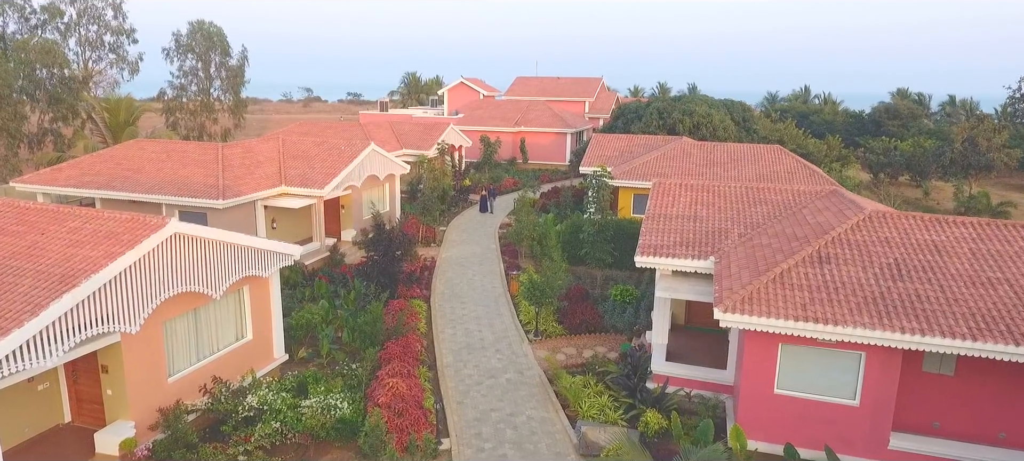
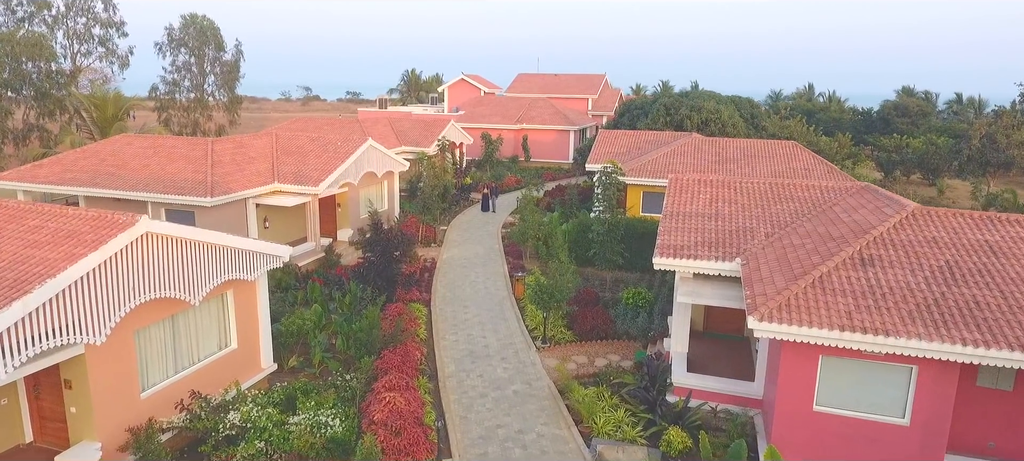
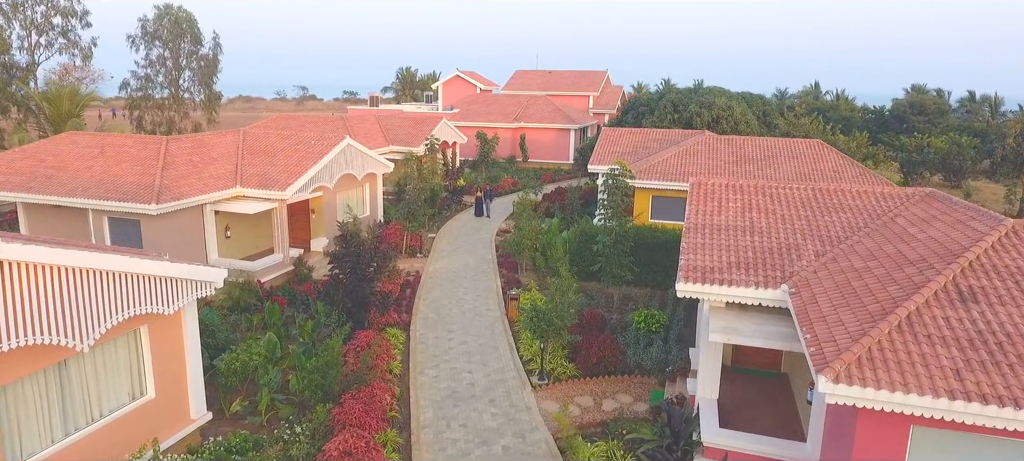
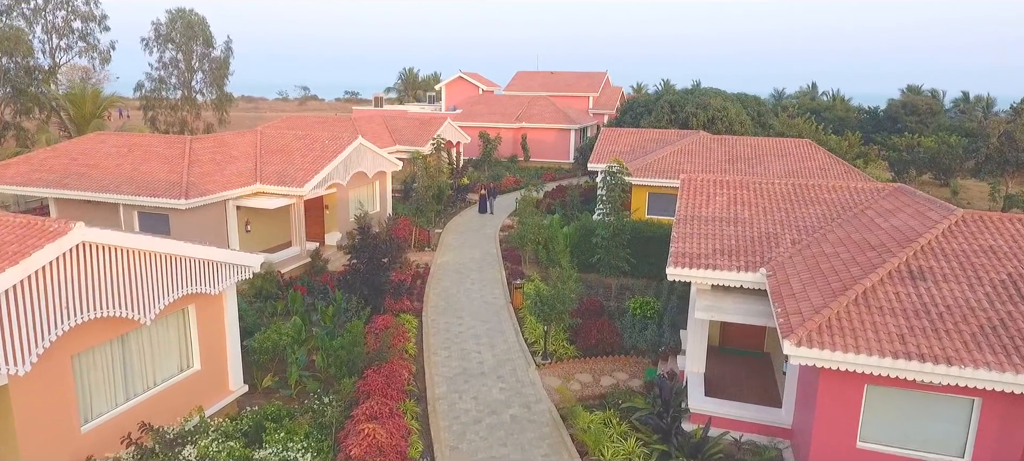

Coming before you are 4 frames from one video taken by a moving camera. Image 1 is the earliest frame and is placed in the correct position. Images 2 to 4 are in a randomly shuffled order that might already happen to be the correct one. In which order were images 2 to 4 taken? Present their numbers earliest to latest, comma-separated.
2, 4, 3
